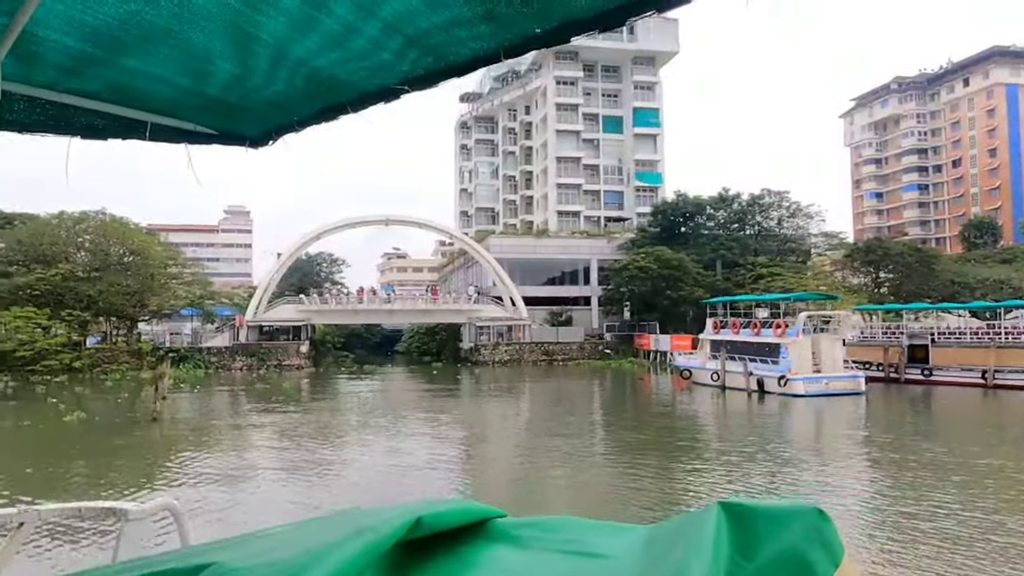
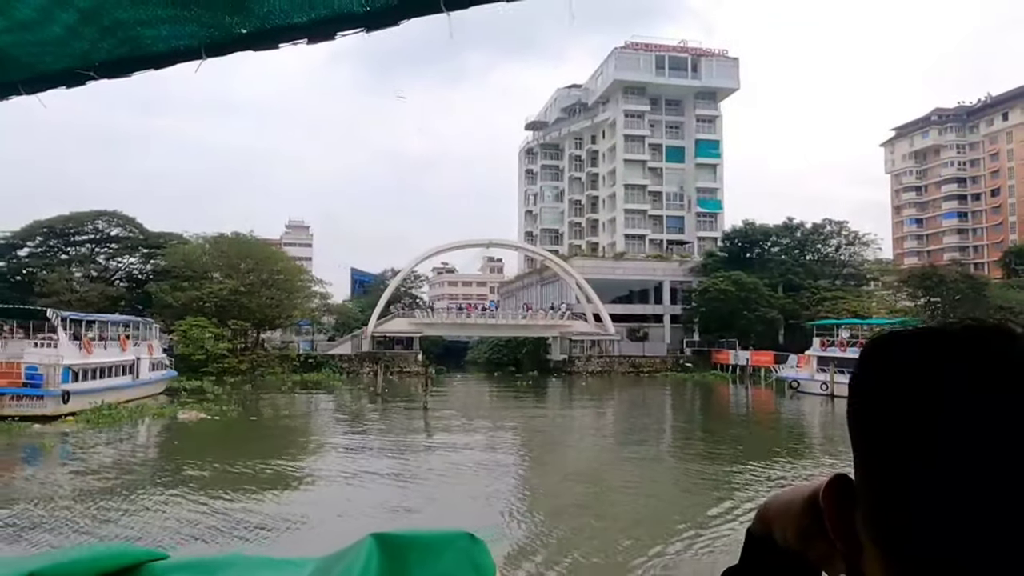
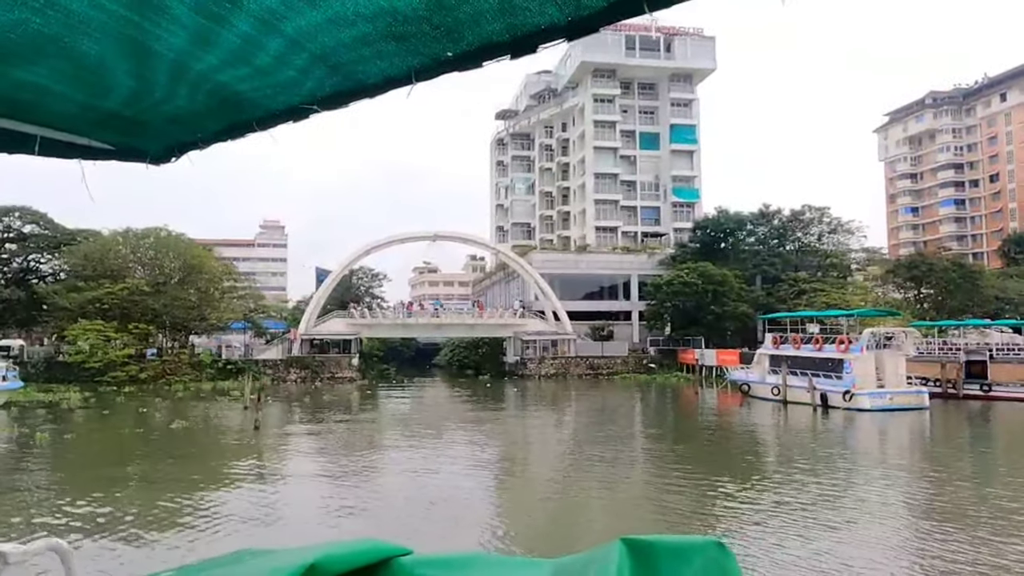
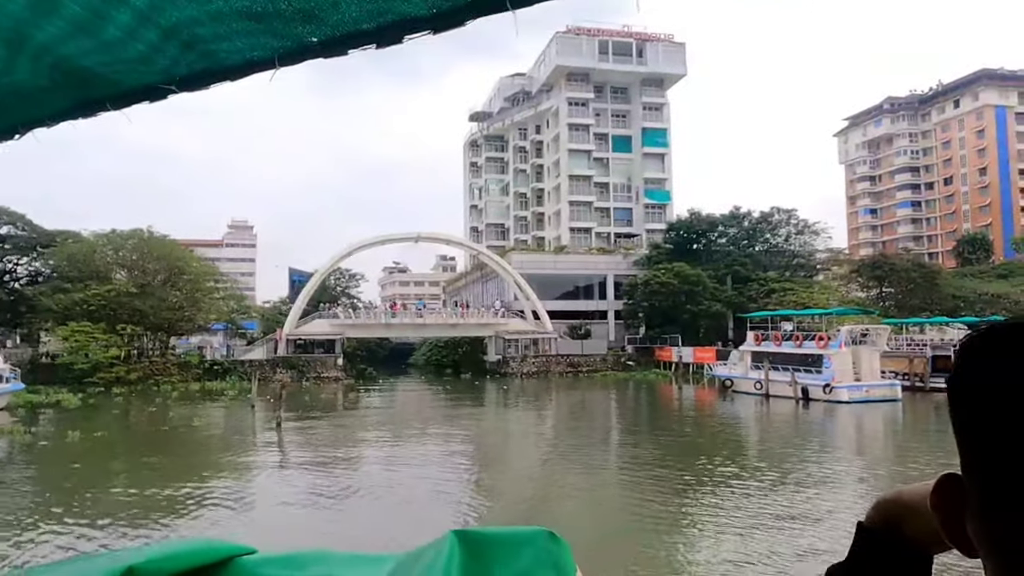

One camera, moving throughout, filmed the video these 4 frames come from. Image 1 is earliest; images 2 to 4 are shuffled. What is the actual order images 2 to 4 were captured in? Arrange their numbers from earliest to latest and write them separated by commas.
3, 4, 2
